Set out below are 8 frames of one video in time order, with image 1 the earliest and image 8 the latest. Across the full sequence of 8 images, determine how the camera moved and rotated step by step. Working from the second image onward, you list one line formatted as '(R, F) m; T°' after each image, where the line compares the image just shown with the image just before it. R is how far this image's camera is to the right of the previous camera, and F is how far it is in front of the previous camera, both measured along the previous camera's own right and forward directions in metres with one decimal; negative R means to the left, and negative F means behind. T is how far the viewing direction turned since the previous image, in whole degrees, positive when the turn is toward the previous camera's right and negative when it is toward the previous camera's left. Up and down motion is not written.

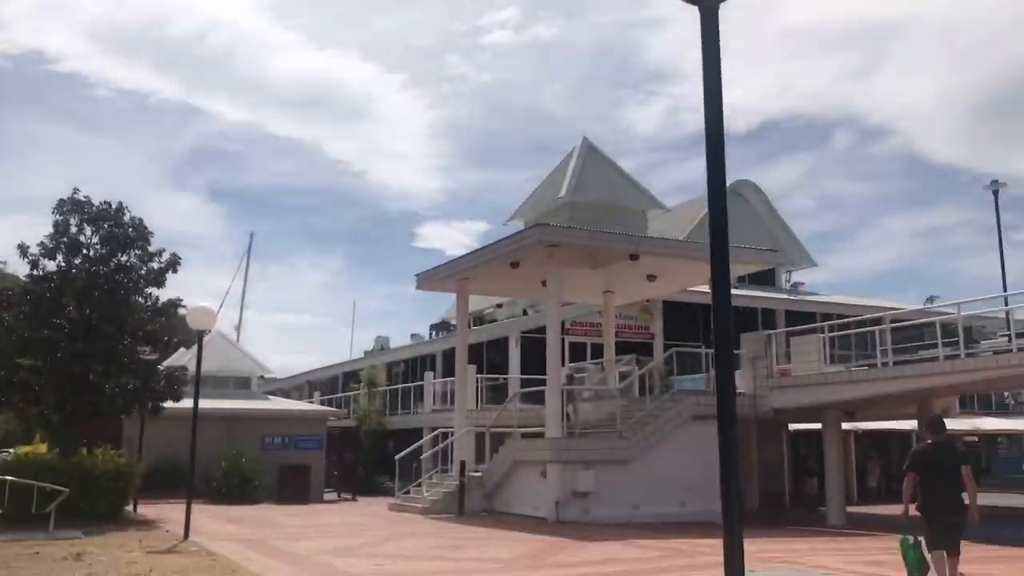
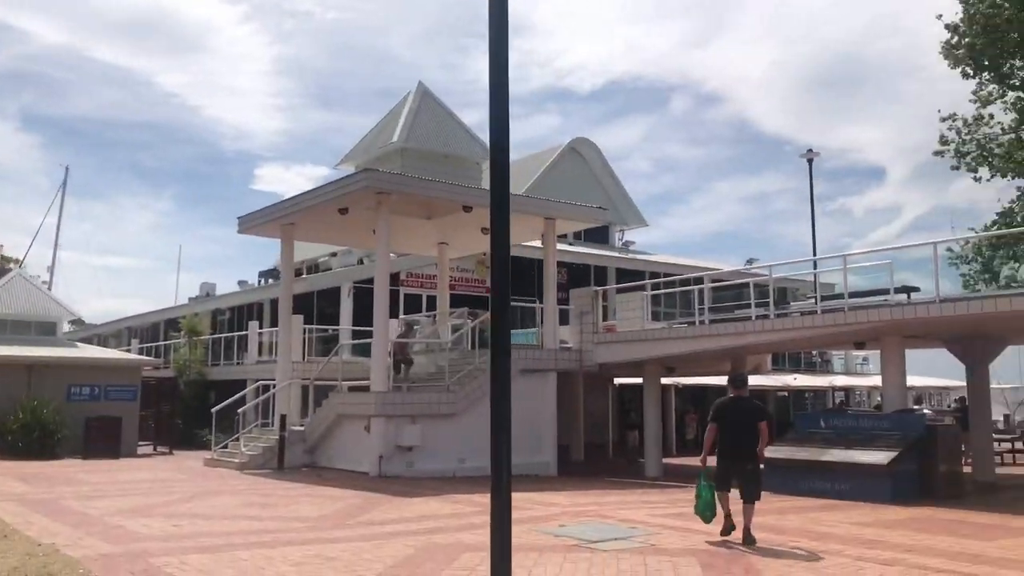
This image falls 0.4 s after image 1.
(+0.3, +0.4) m; +10°
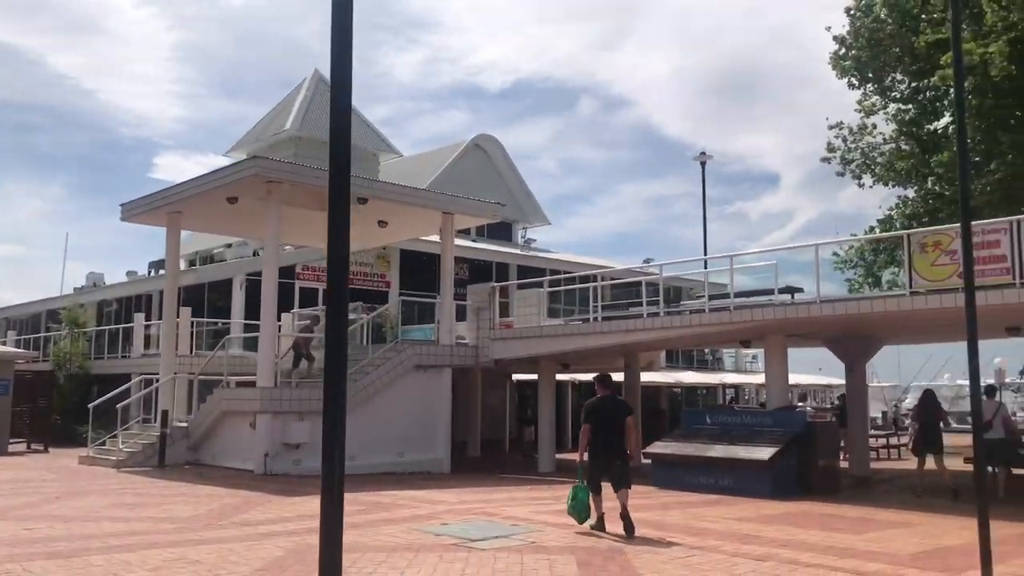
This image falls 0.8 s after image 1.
(+0.2, +0.1) m; +6°
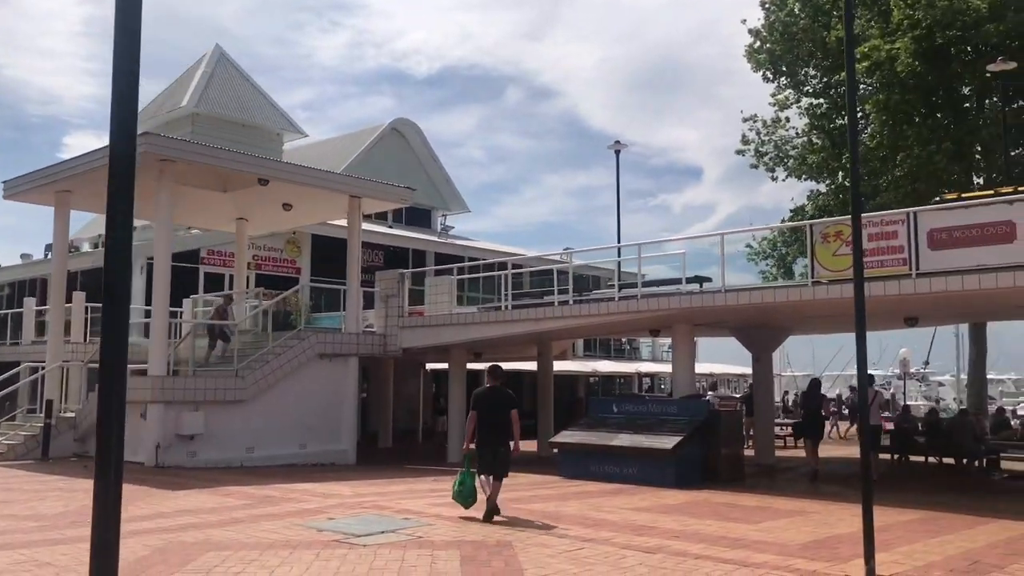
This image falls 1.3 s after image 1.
(+0.4, +0.3) m; +5°
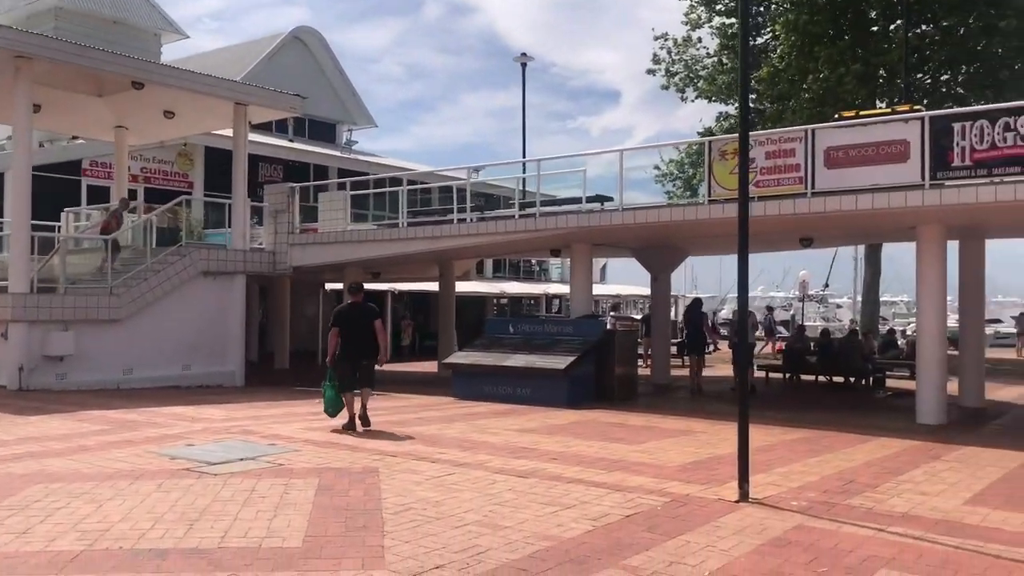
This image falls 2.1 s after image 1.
(+0.4, +0.6) m; +5°
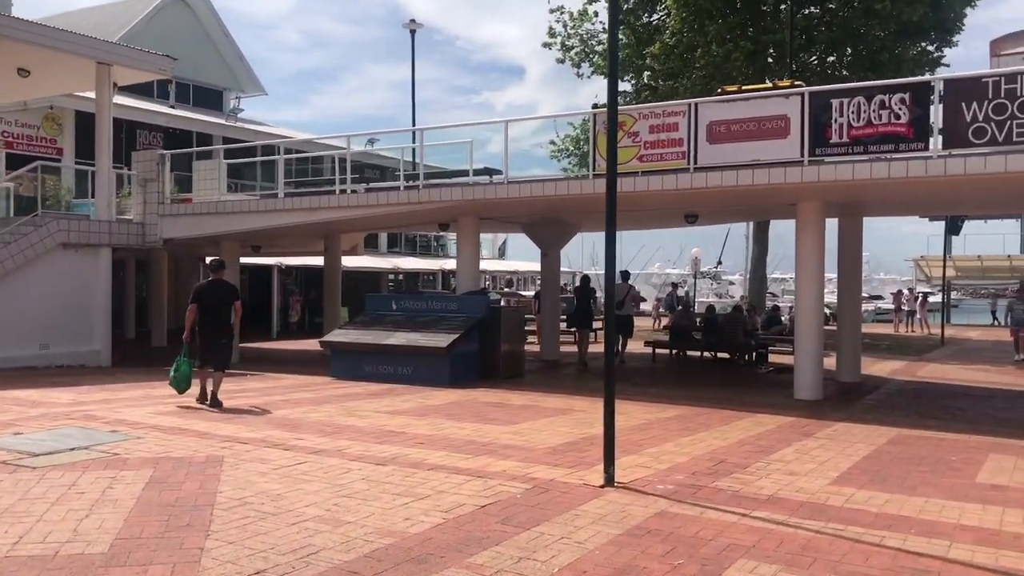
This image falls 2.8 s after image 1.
(+0.4, +0.5) m; +6°
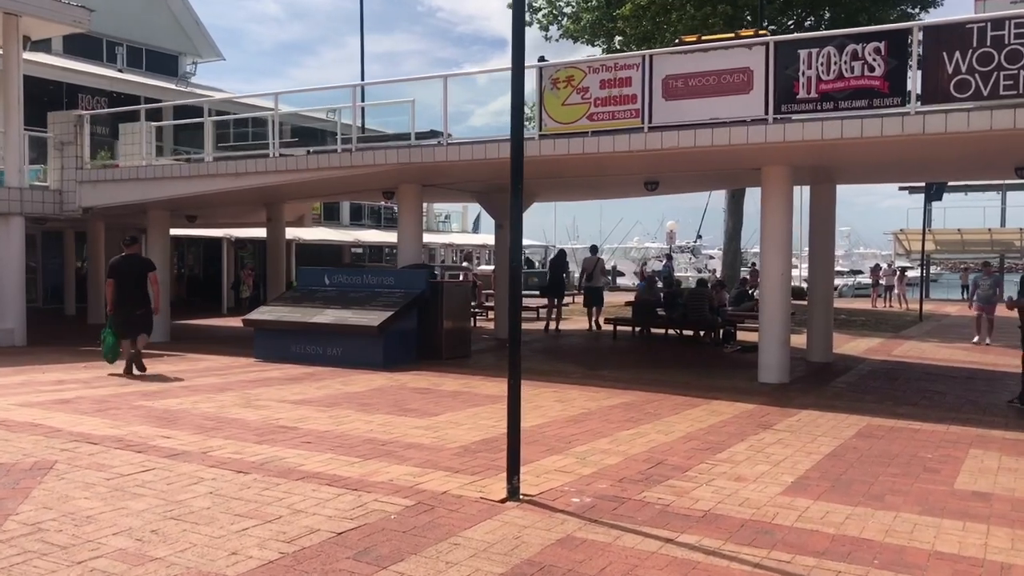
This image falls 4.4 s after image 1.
(+0.6, +1.2) m; +1°
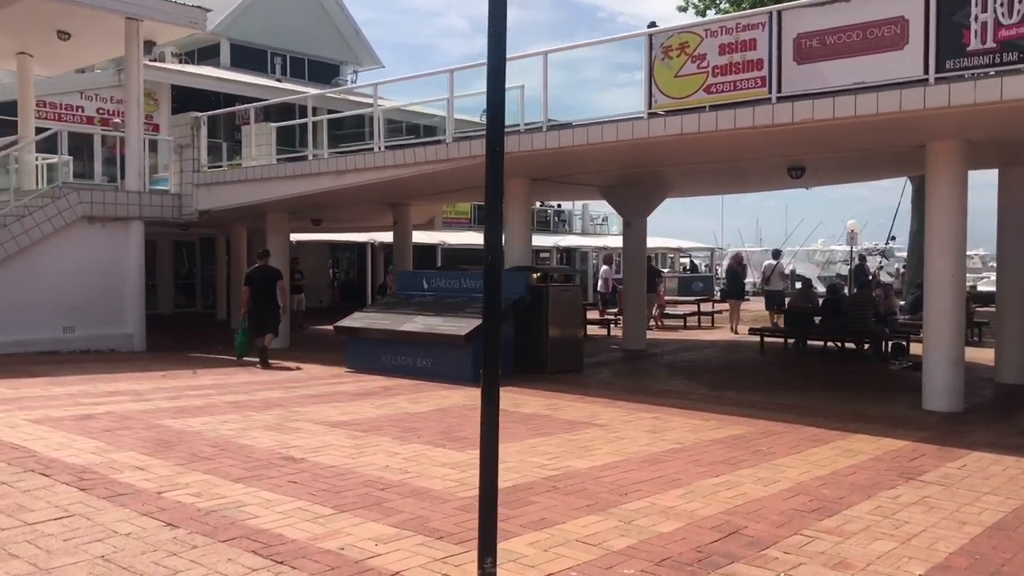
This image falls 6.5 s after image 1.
(+0.9, +1.7) m; -11°
